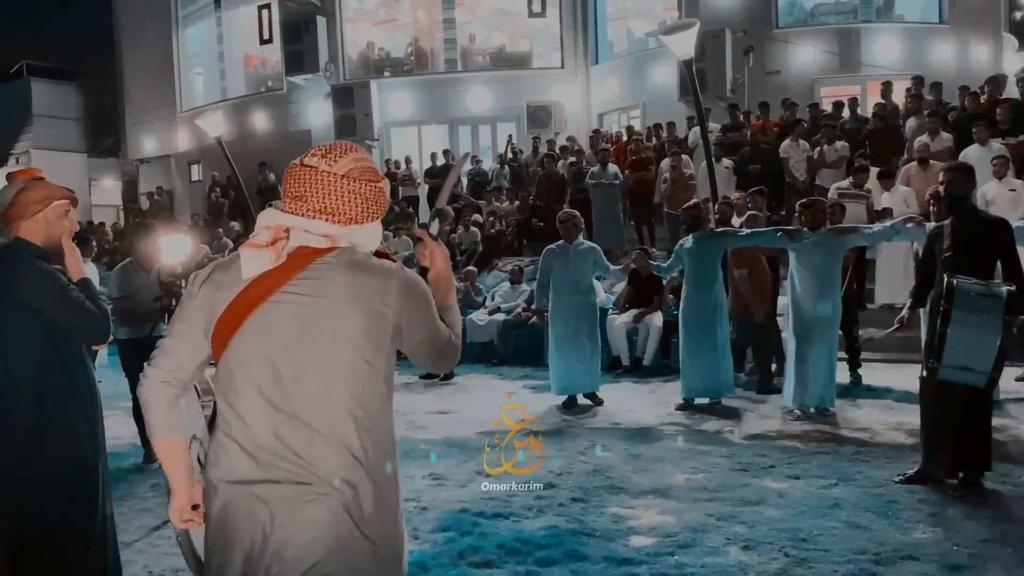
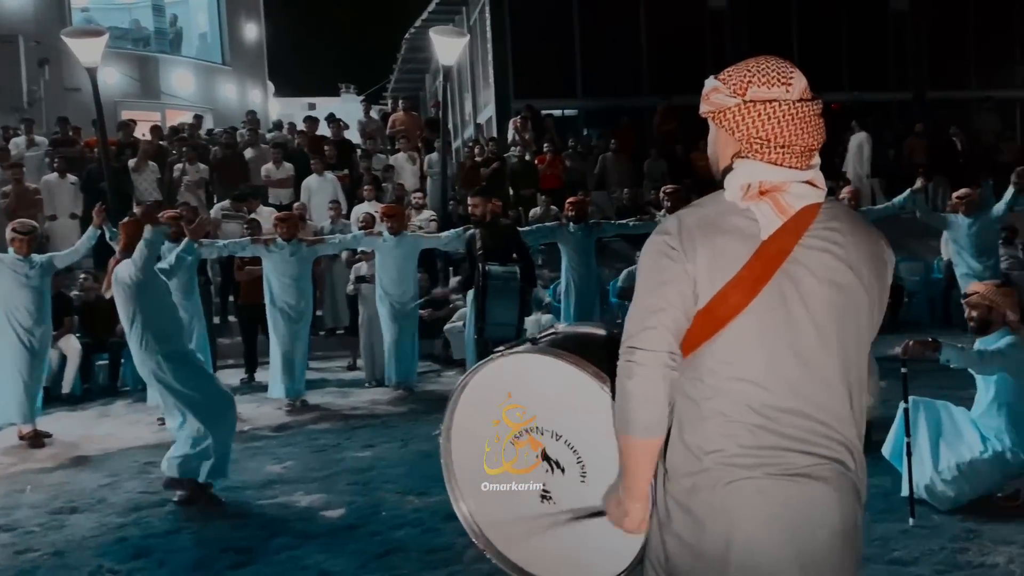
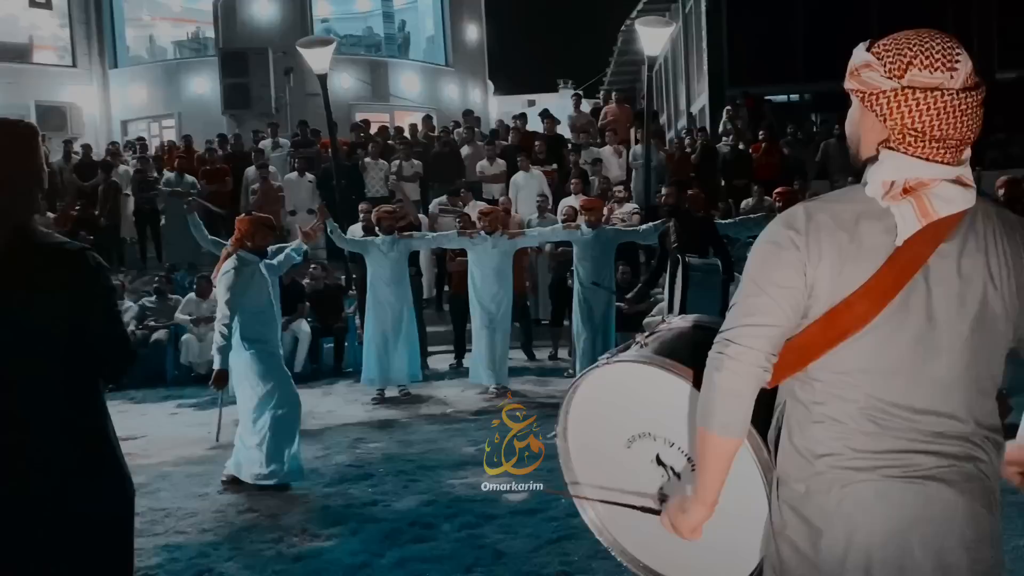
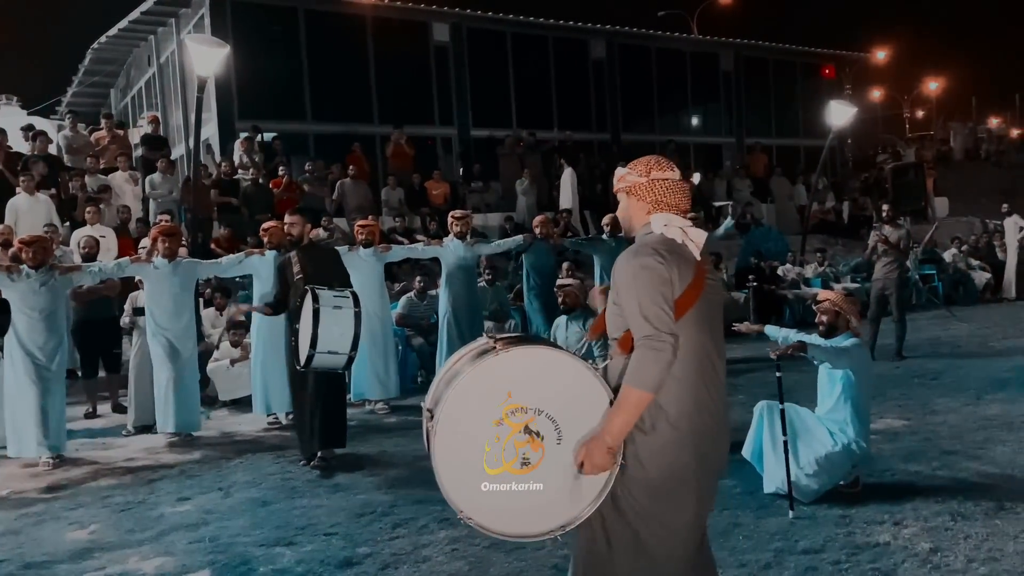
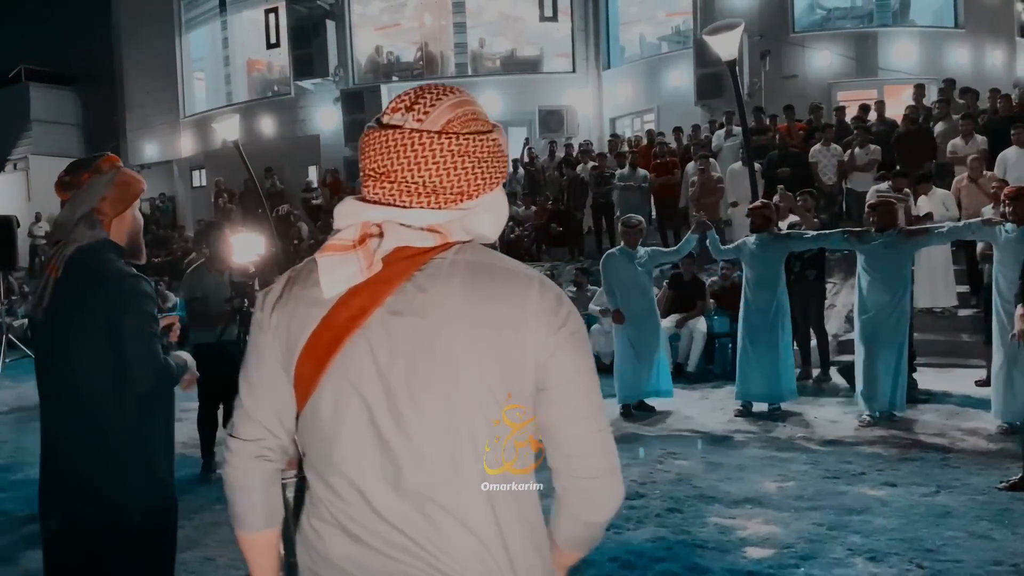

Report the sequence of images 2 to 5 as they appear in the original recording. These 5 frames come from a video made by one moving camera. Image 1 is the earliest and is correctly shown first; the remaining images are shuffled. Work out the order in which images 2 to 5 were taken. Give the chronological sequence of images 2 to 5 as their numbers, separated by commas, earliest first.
5, 3, 2, 4
